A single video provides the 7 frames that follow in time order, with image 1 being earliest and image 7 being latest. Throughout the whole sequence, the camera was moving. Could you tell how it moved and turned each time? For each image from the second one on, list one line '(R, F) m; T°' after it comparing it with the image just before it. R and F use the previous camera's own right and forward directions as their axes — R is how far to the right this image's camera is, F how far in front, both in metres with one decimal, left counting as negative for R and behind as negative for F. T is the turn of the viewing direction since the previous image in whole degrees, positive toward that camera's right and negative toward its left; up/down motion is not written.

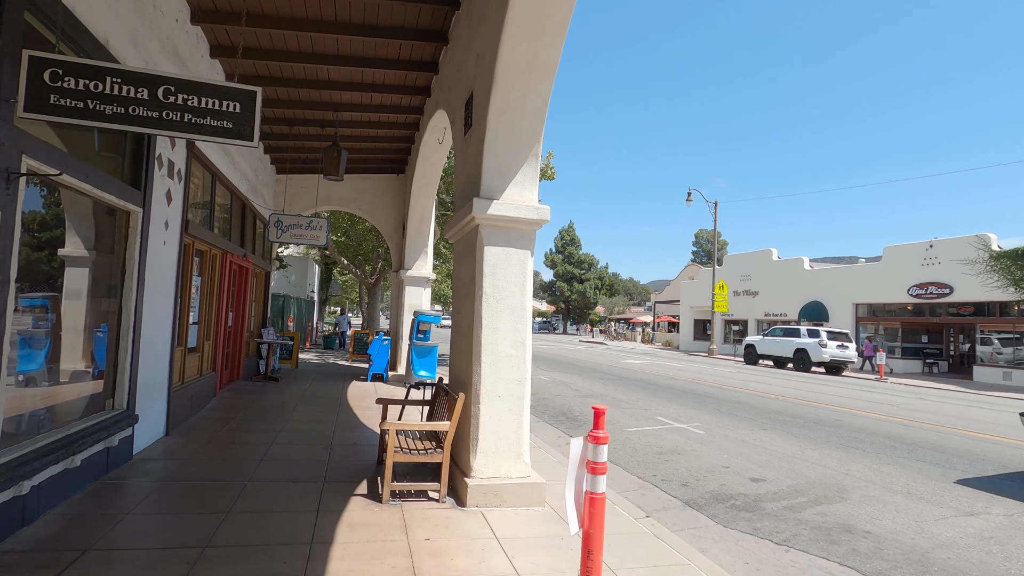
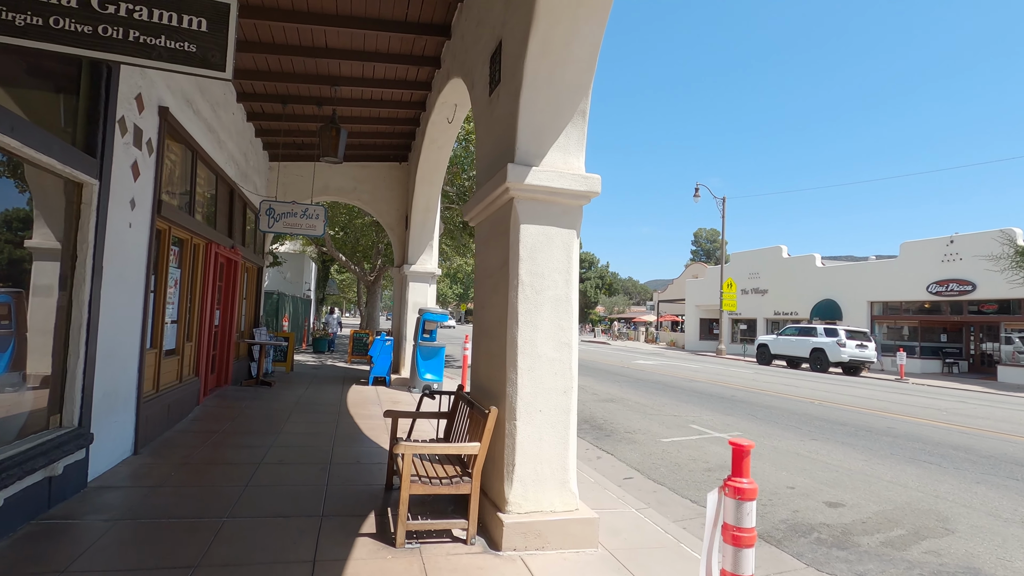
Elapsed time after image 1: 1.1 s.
(-0.3, +0.9) m; 0°
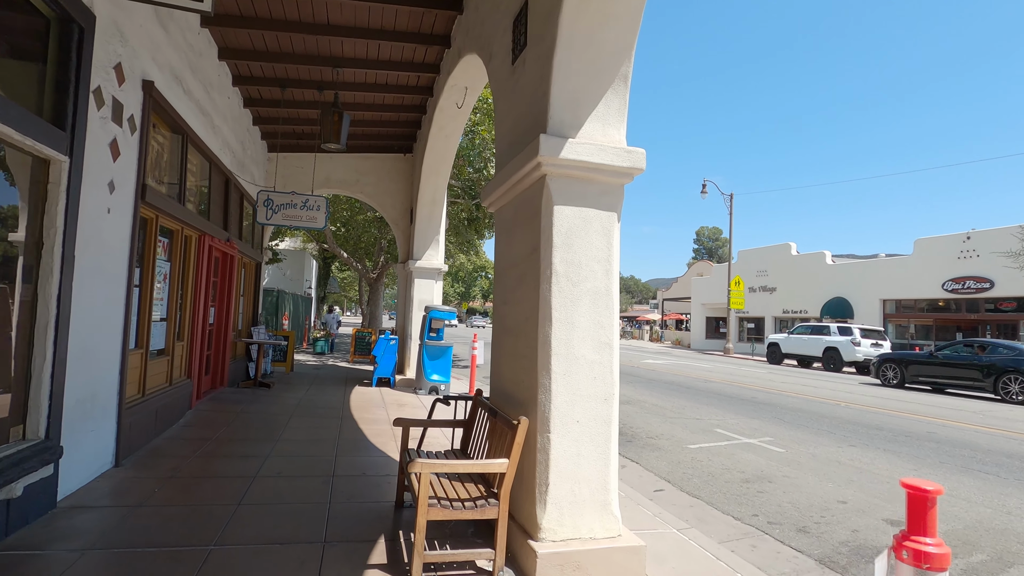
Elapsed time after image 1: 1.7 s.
(-0.2, +0.5) m; 0°
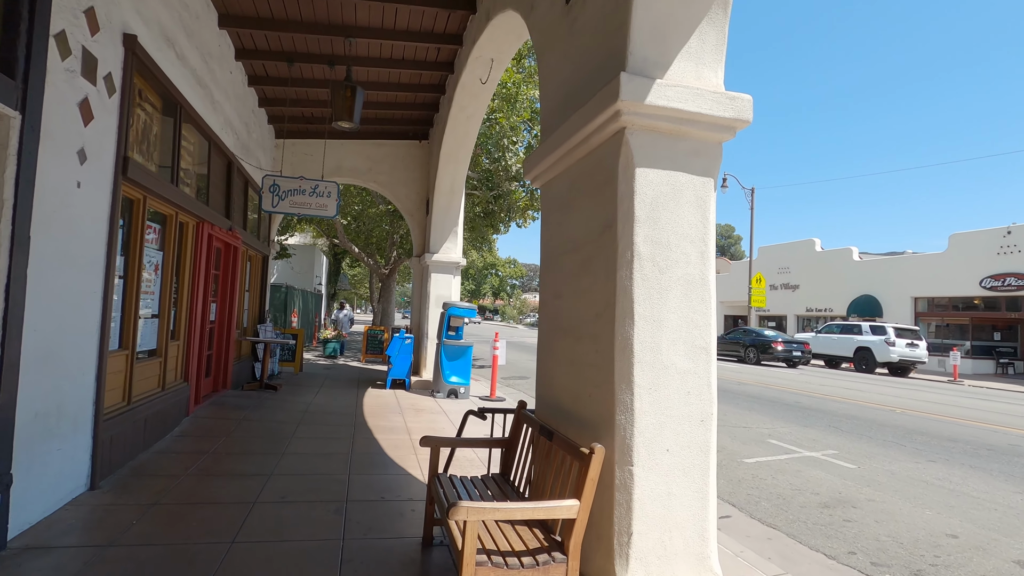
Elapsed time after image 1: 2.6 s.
(-0.3, +0.8) m; -1°
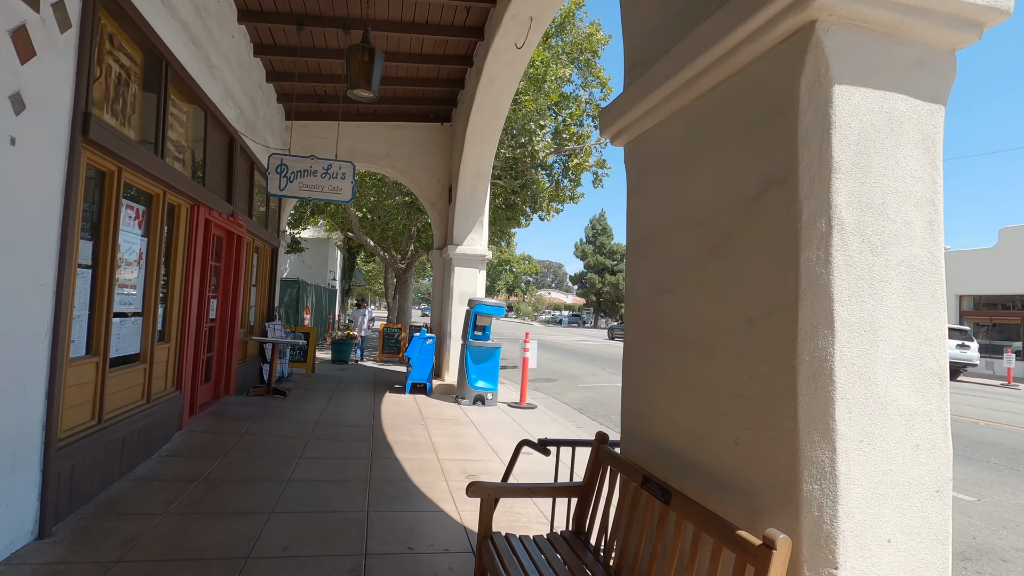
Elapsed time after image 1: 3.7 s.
(-0.3, +0.9) m; -1°
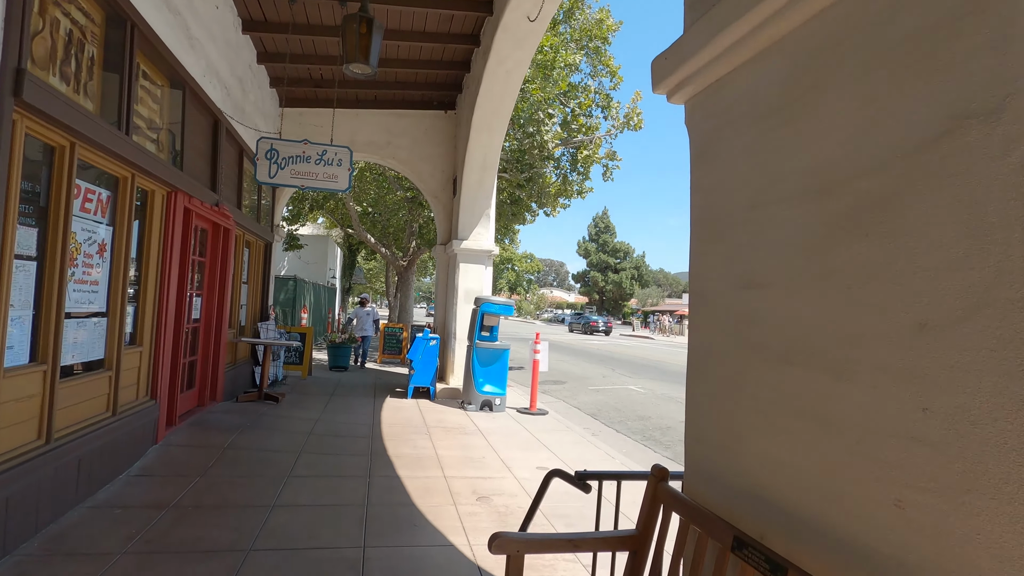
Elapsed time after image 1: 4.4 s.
(-0.1, +0.6) m; 0°
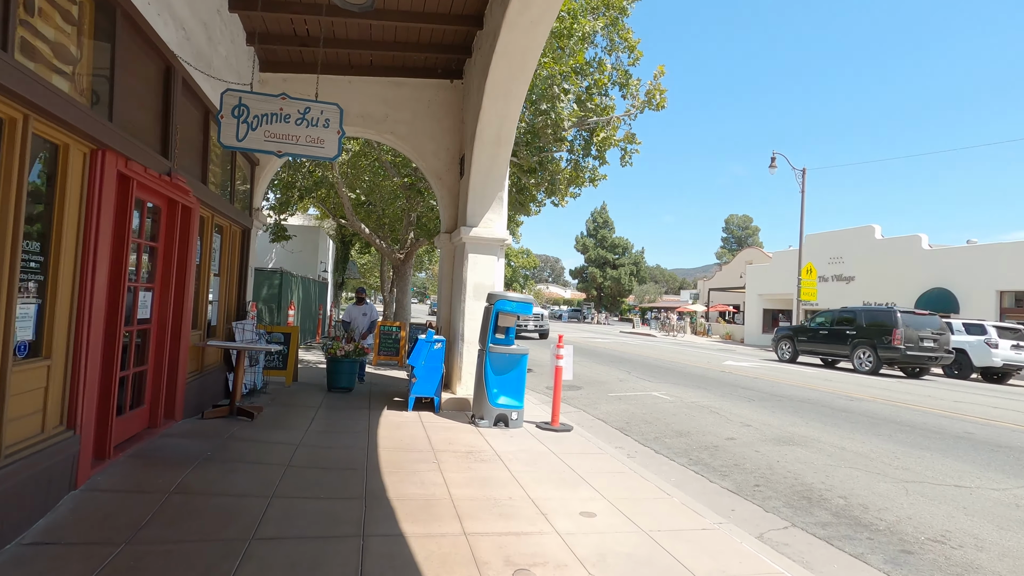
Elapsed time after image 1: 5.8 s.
(-0.3, +1.2) m; +1°
